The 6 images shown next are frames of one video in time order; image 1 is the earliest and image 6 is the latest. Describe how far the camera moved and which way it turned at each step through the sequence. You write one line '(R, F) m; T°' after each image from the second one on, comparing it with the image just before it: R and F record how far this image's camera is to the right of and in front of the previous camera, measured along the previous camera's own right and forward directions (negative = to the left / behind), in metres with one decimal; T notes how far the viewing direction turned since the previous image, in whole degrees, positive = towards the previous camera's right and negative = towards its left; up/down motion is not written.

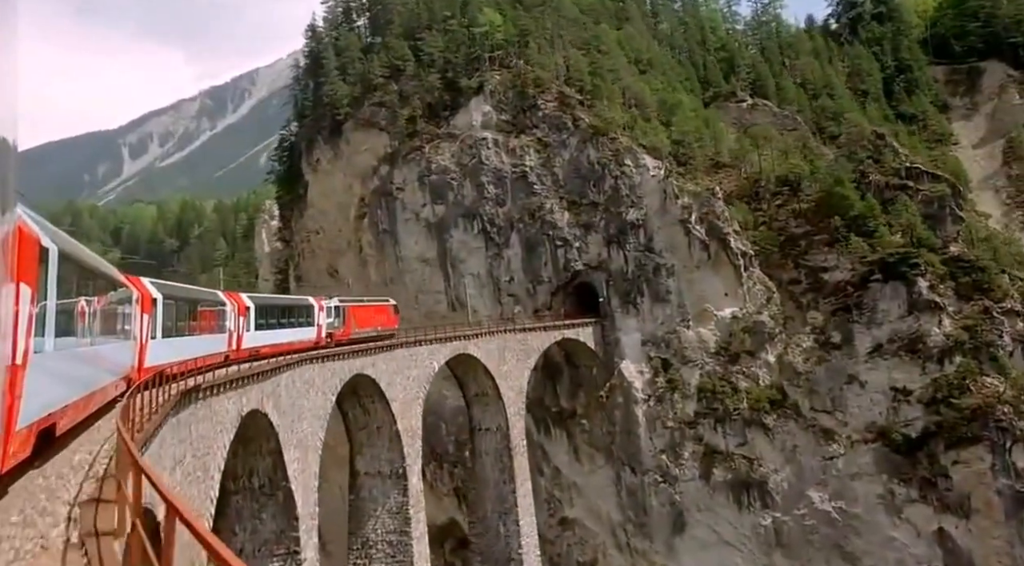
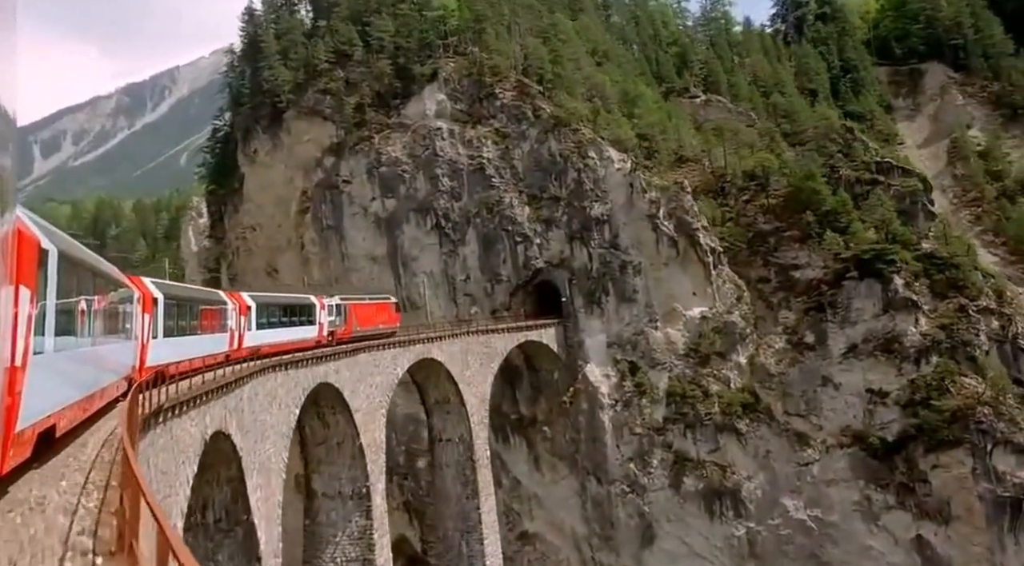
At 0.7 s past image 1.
(-0.5, +2.7) m; +5°
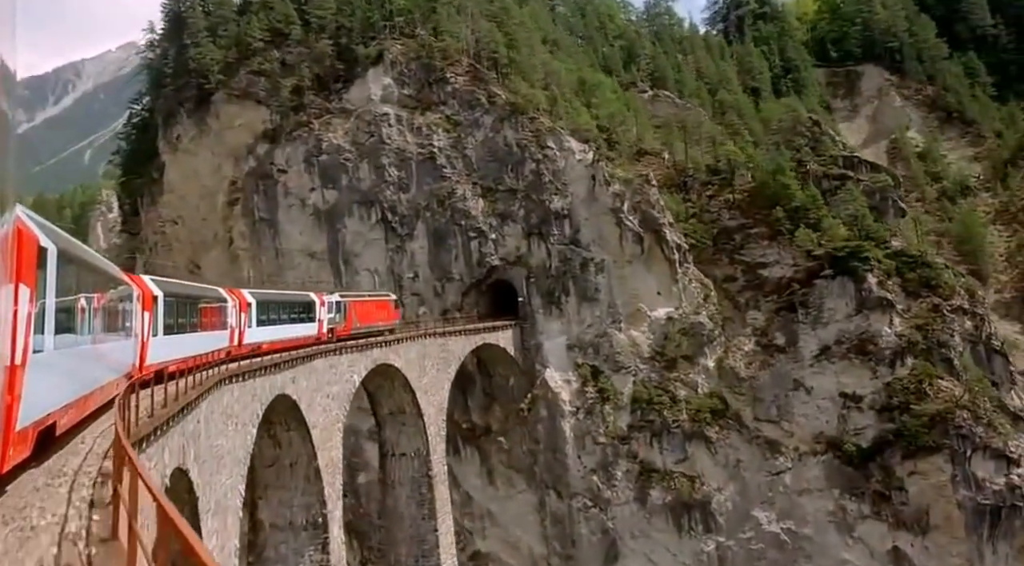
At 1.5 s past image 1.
(-0.5, +2.9) m; +5°
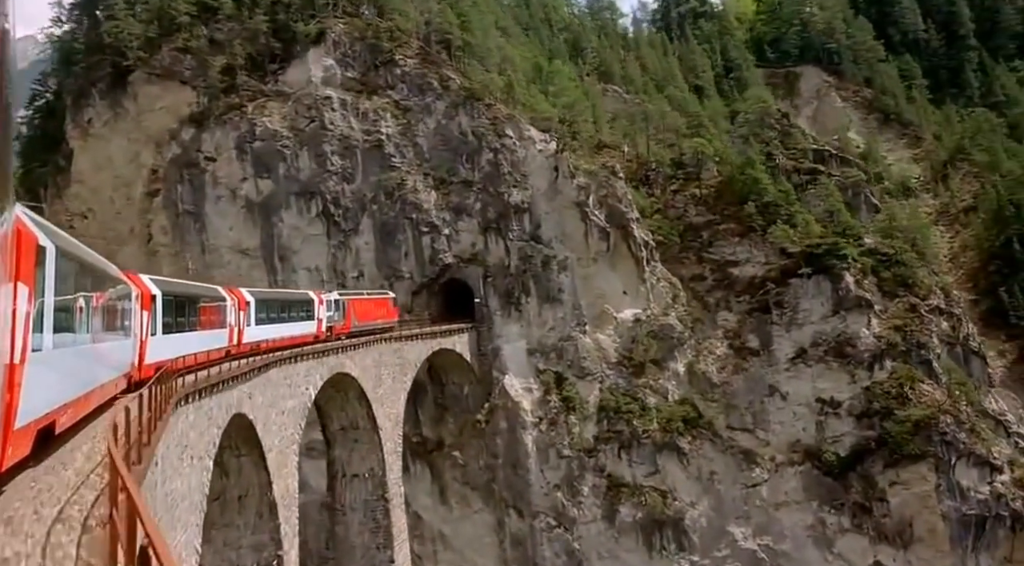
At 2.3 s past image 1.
(-0.5, +2.8) m; +5°
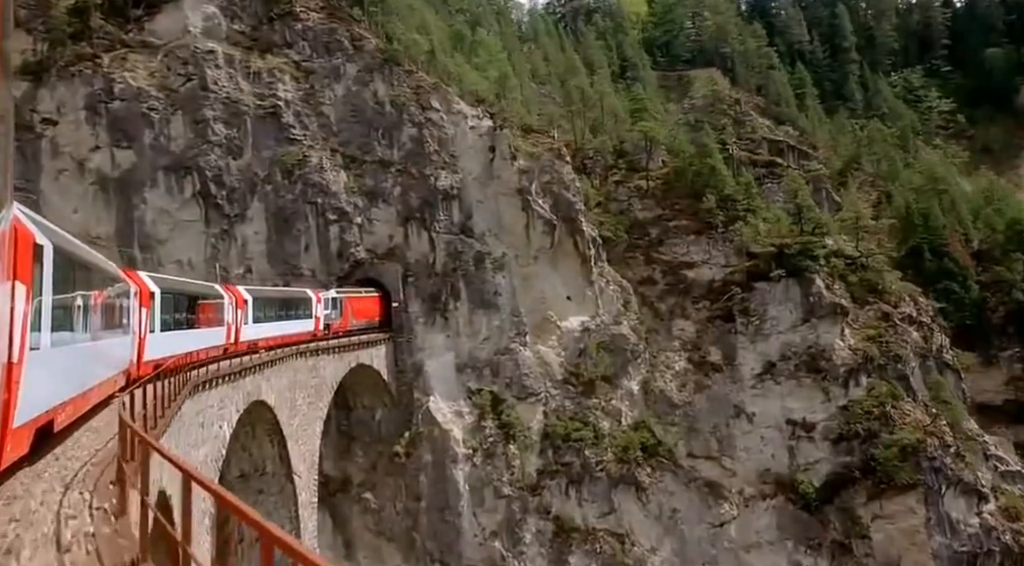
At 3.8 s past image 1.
(-0.9, +5.3) m; +8°
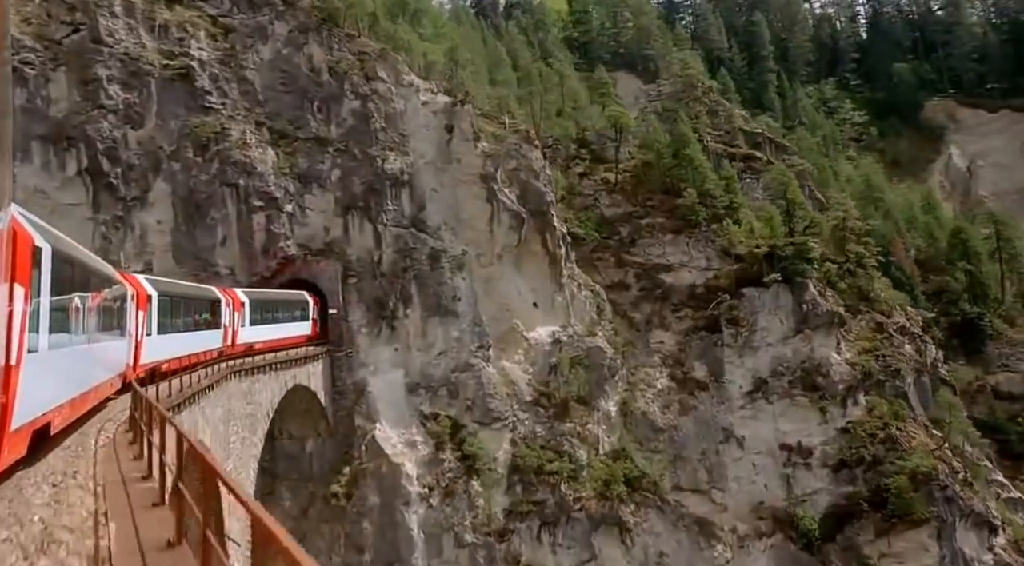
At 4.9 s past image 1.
(-1.1, +3.9) m; +6°
